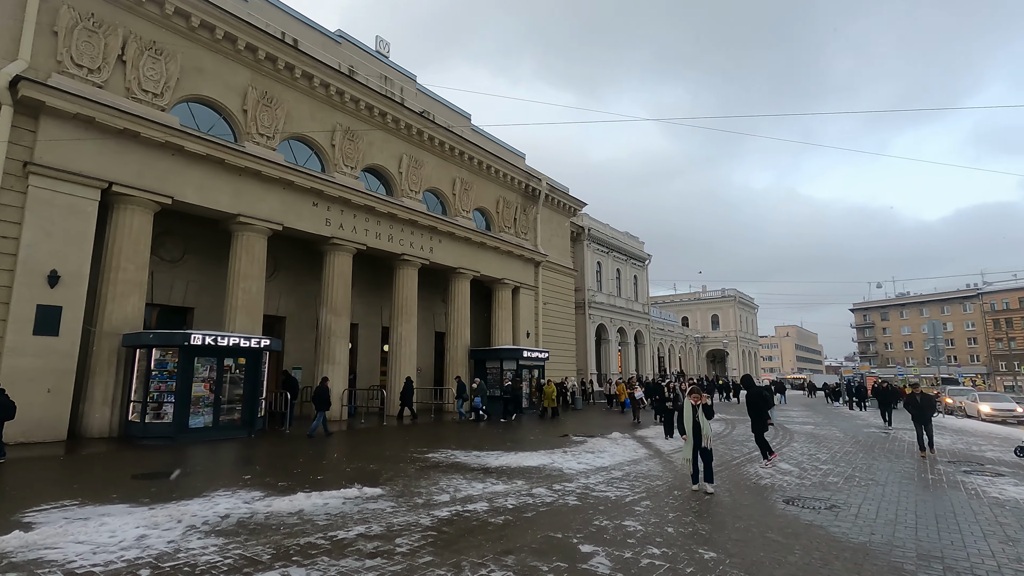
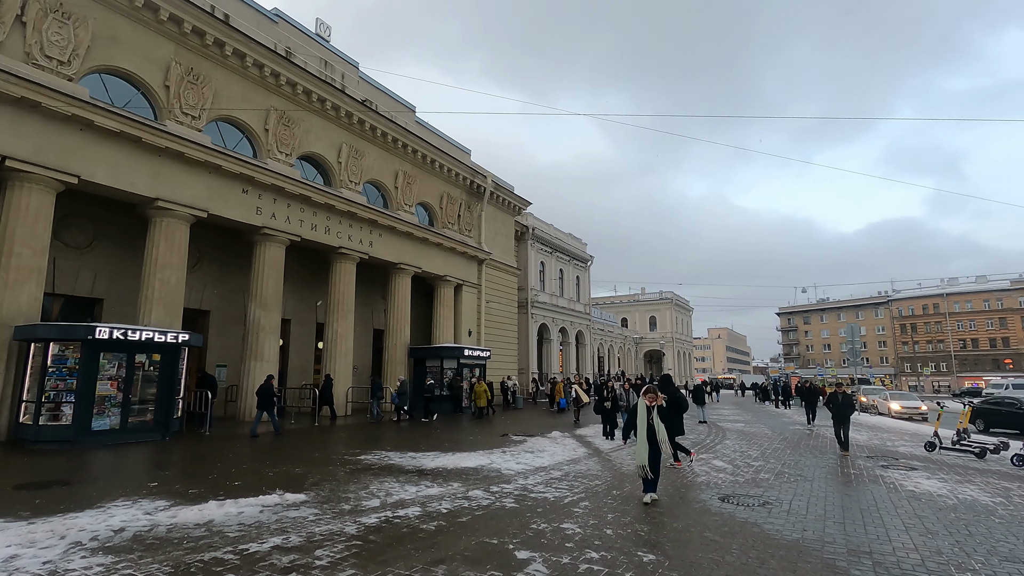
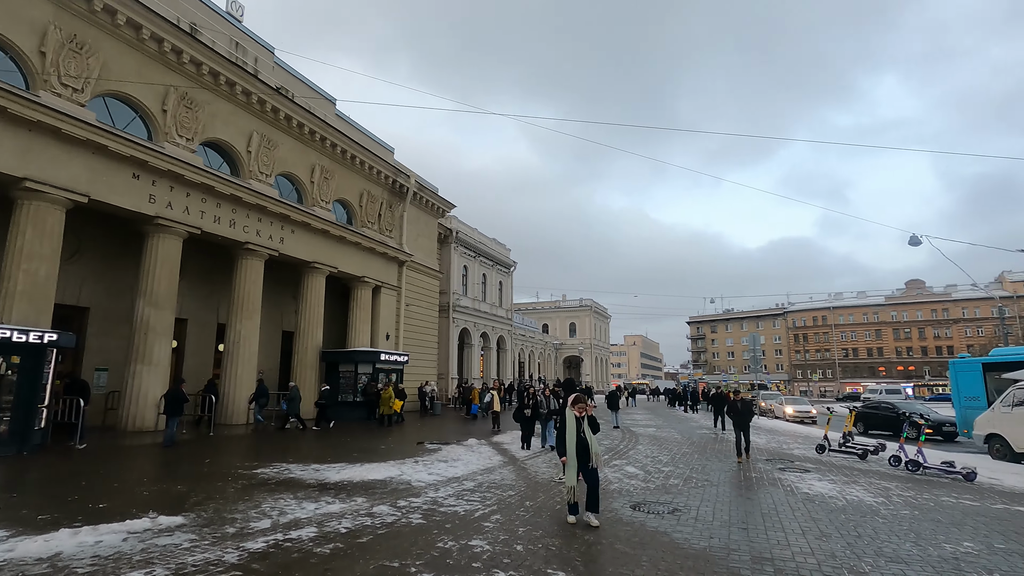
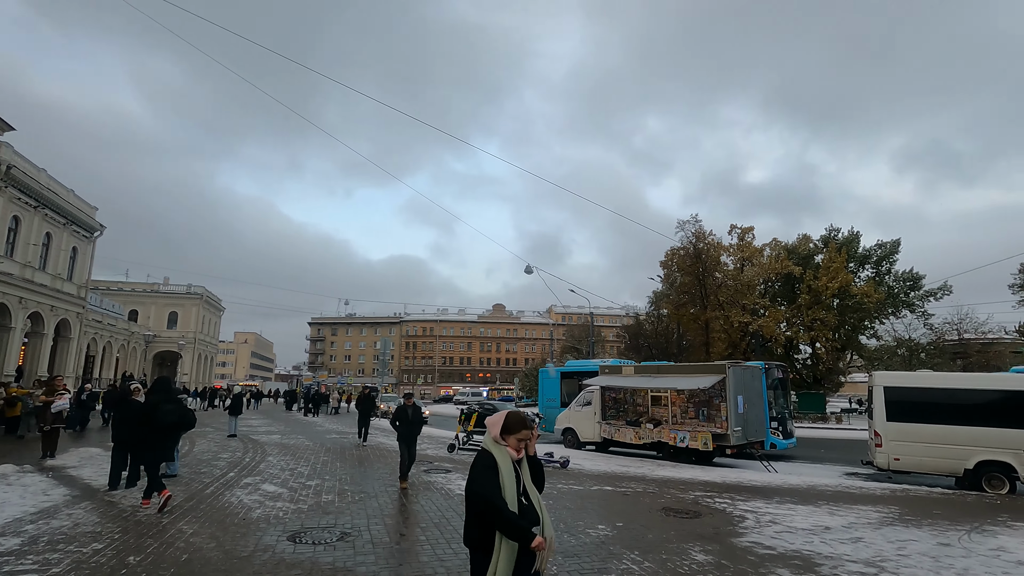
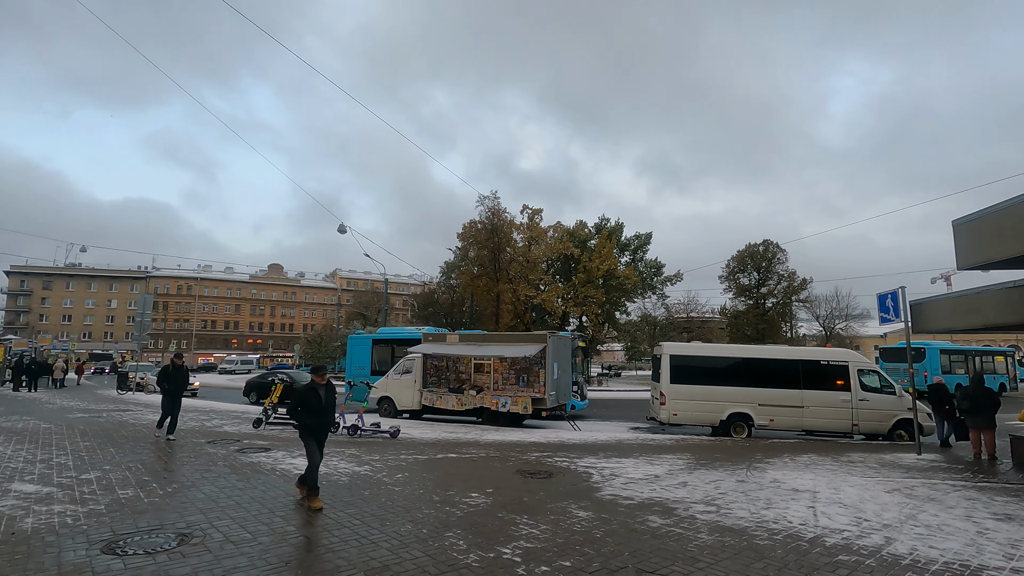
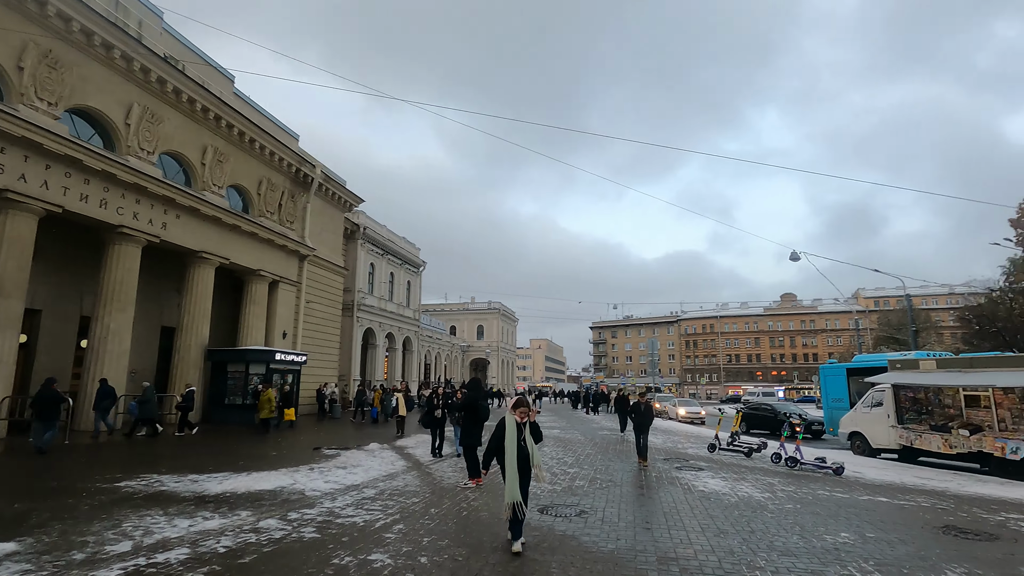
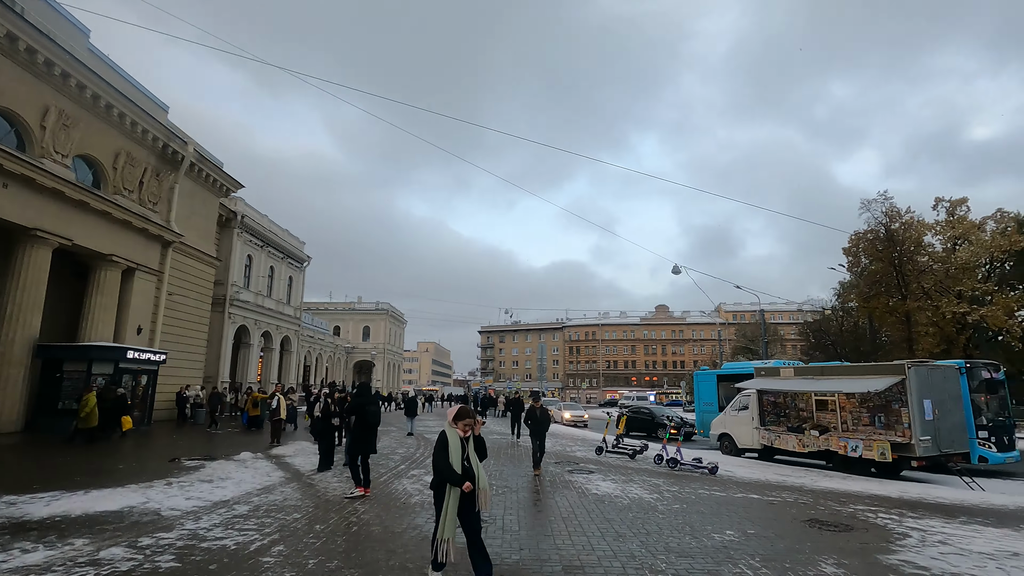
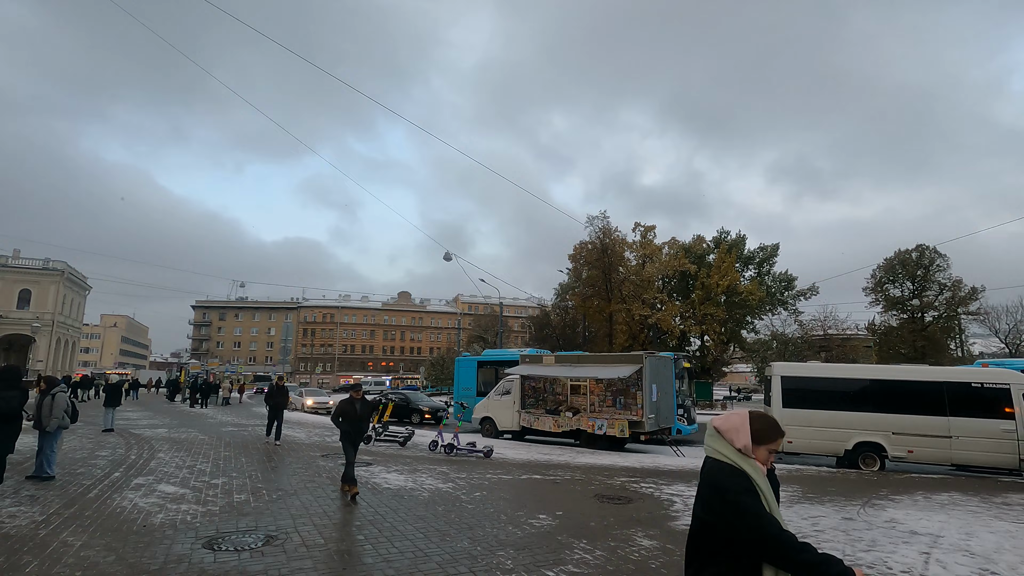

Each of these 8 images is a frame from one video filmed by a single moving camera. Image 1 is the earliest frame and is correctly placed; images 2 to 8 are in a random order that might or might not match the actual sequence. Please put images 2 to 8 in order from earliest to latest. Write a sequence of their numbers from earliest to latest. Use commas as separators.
2, 3, 6, 7, 4, 8, 5
